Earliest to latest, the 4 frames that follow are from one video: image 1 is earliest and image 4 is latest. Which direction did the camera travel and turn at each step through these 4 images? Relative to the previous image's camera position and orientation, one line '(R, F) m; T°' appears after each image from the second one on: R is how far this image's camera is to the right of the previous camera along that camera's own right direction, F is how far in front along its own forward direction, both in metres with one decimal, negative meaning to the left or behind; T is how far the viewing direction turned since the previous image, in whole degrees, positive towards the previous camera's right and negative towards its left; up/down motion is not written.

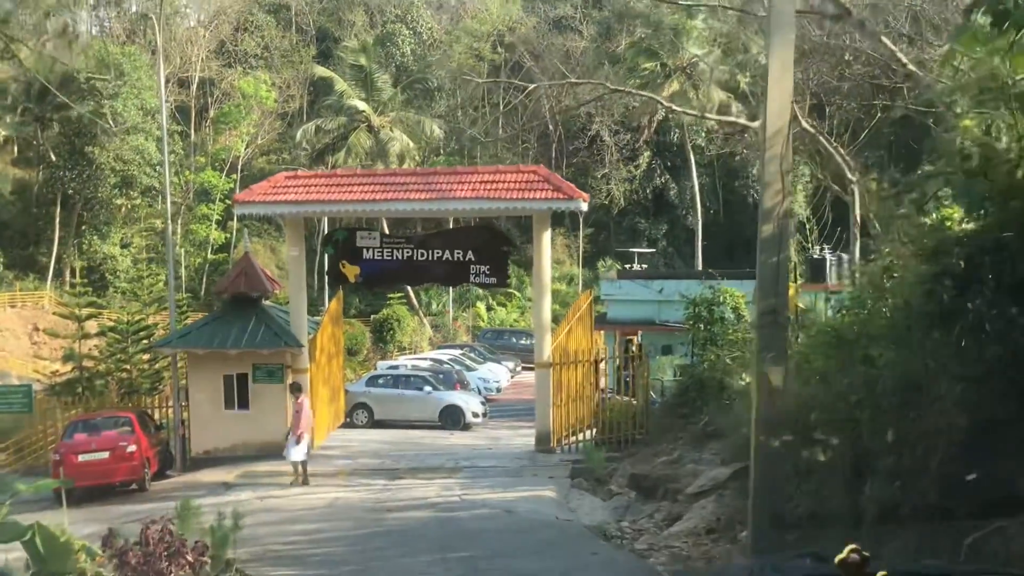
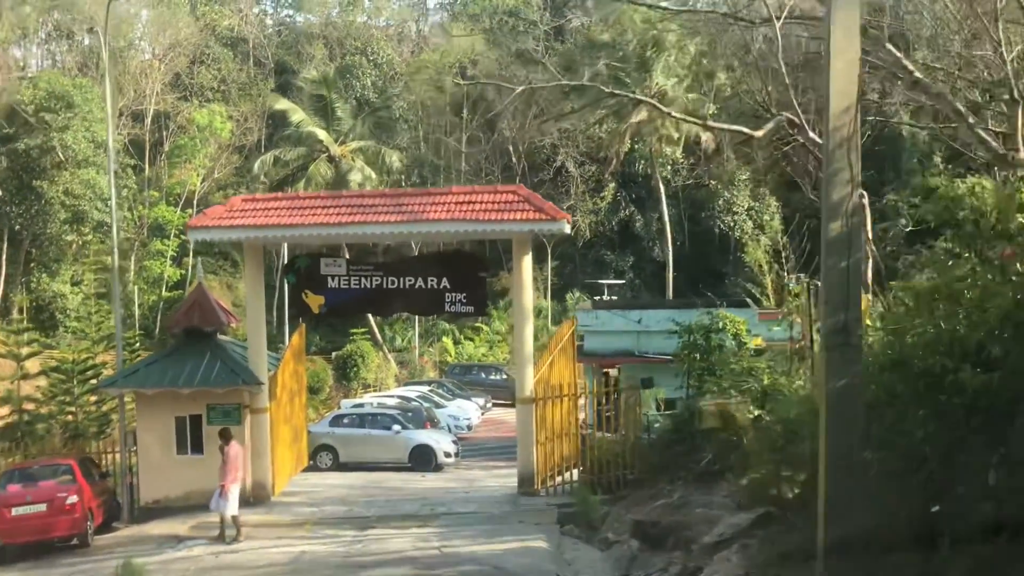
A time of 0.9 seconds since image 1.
(-0.2, +1.0) m; +2°
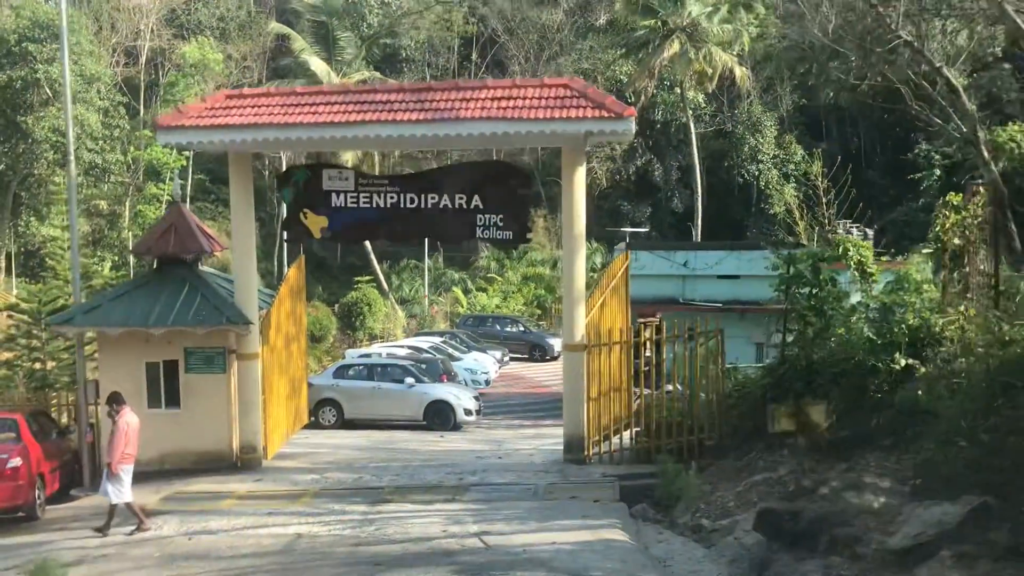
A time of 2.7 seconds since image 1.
(-0.5, +2.5) m; 0°
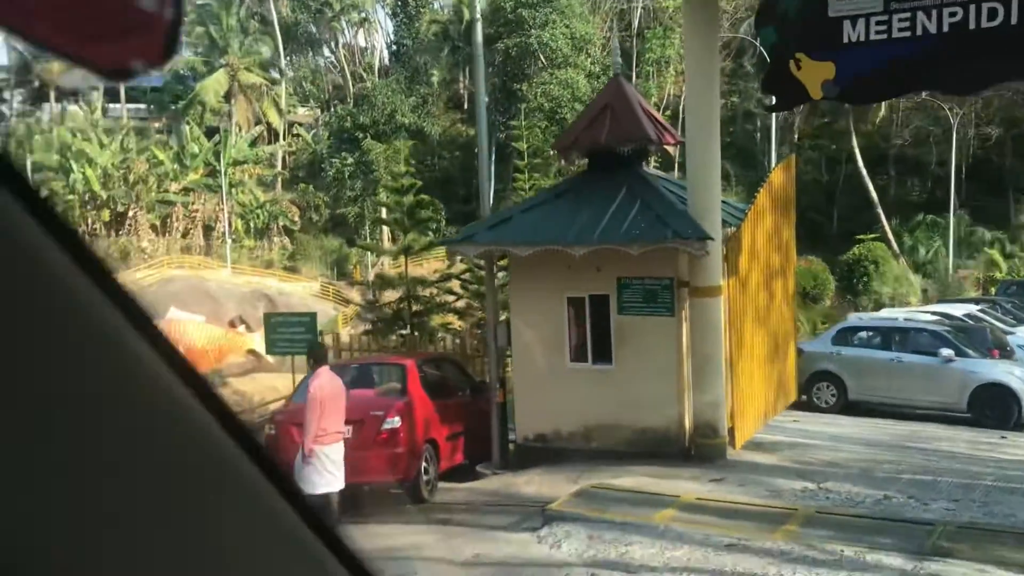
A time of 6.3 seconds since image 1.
(-0.8, +4.0) m; -29°
